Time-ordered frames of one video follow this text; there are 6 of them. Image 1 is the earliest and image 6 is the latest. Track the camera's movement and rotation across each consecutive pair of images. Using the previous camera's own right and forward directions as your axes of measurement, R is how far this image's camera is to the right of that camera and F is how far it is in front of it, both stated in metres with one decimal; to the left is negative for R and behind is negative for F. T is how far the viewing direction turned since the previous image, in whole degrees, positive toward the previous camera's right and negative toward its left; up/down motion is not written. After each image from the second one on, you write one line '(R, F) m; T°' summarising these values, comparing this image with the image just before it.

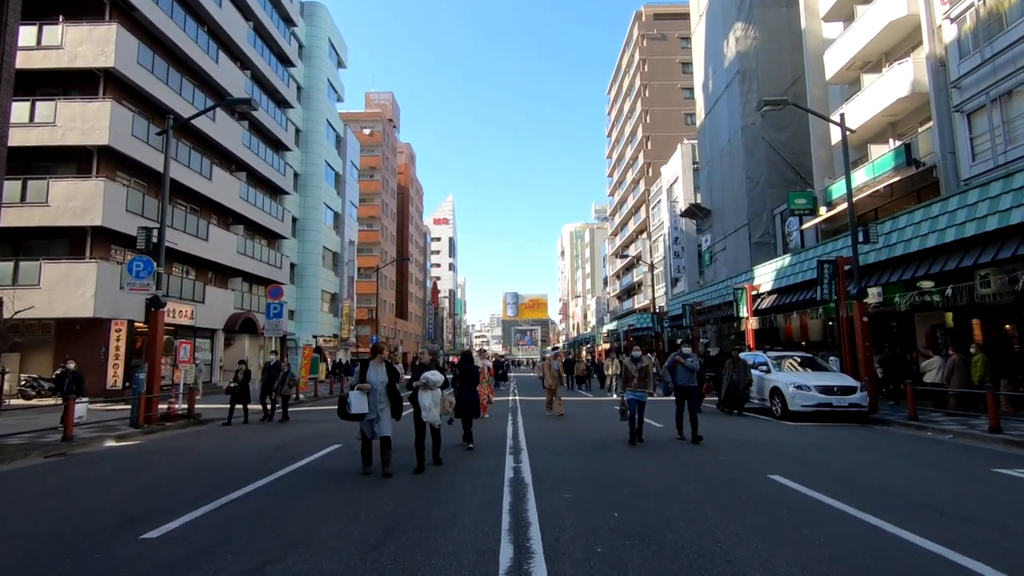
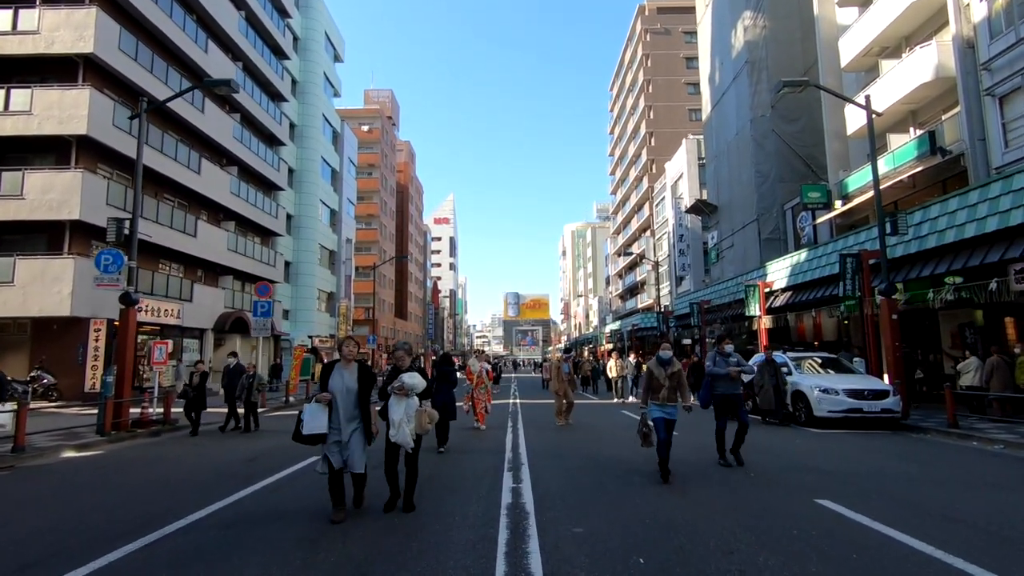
(0.0, +1.2) m; 0°
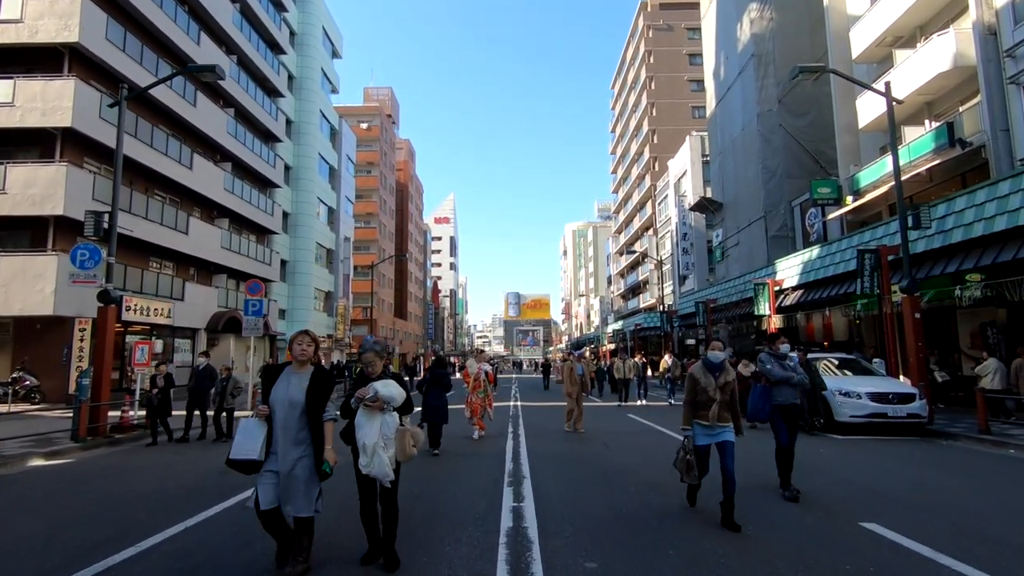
(0.0, +0.8) m; 0°
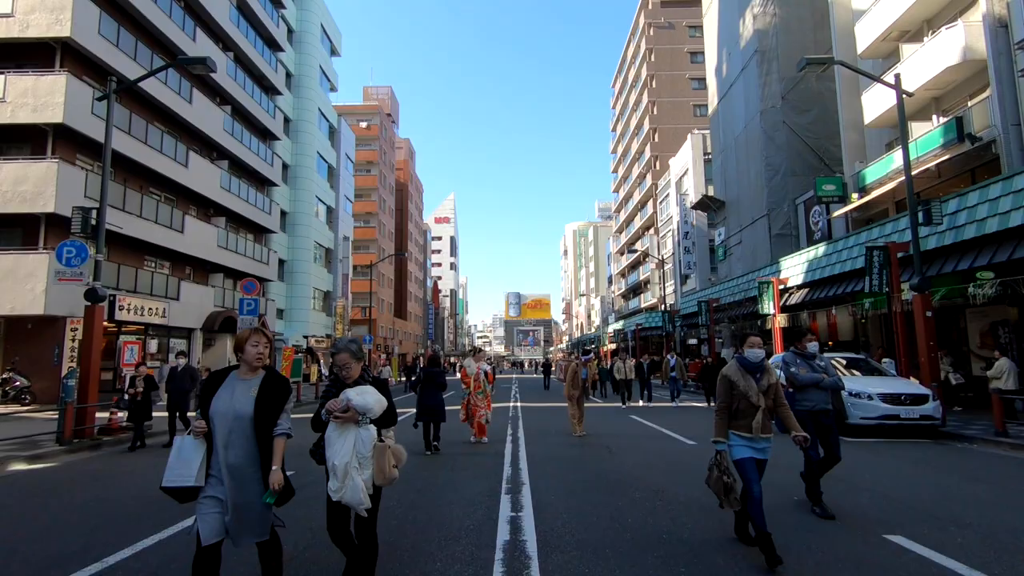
(0.0, +0.4) m; 0°
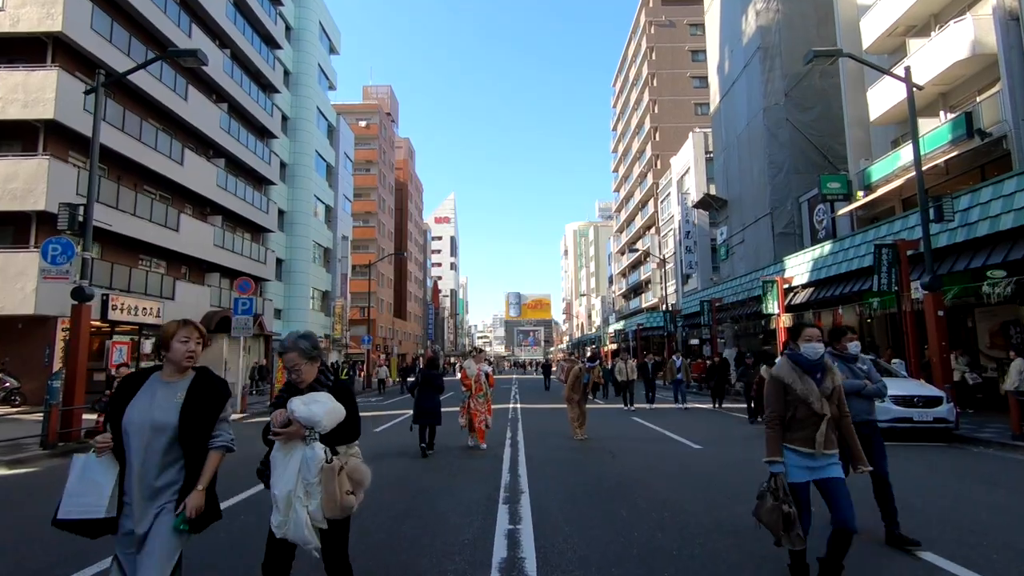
(0.0, +0.4) m; 0°
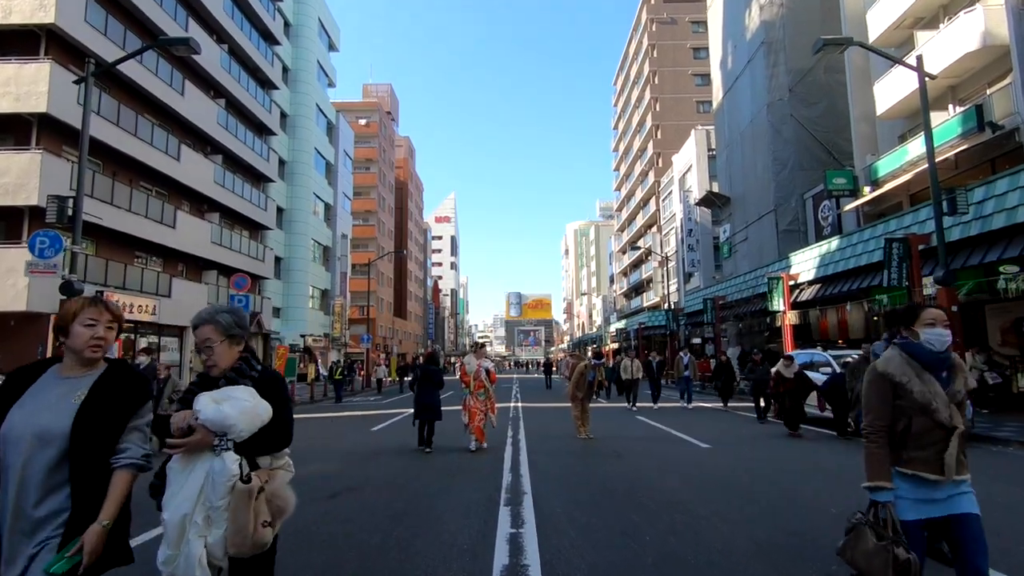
(0.0, +0.4) m; 0°
